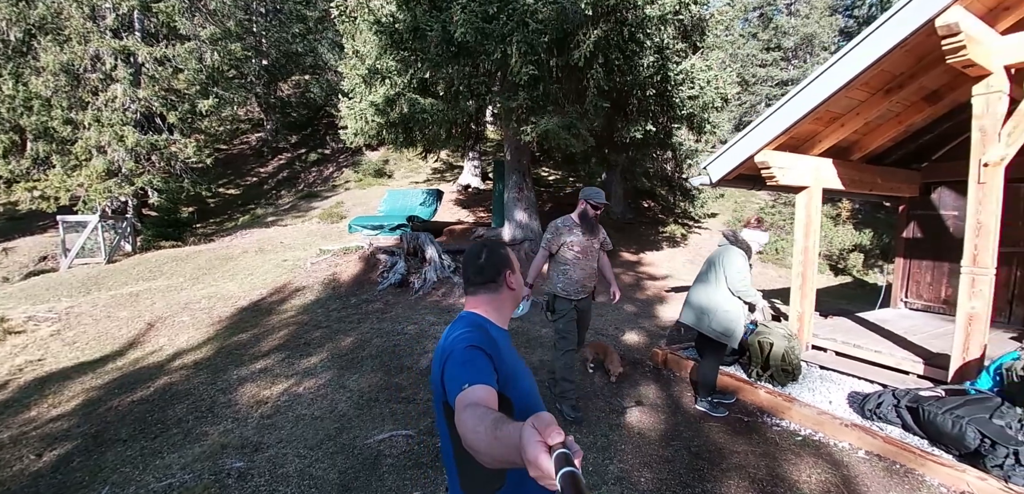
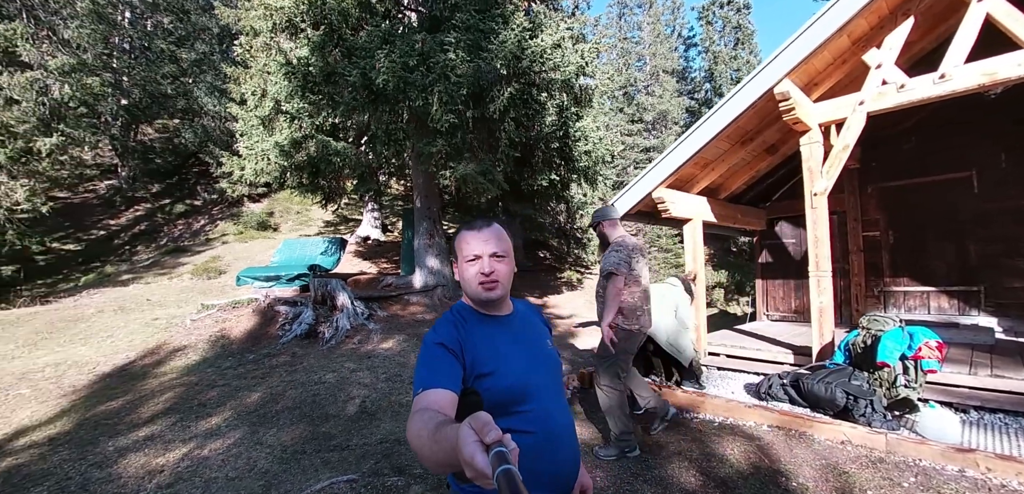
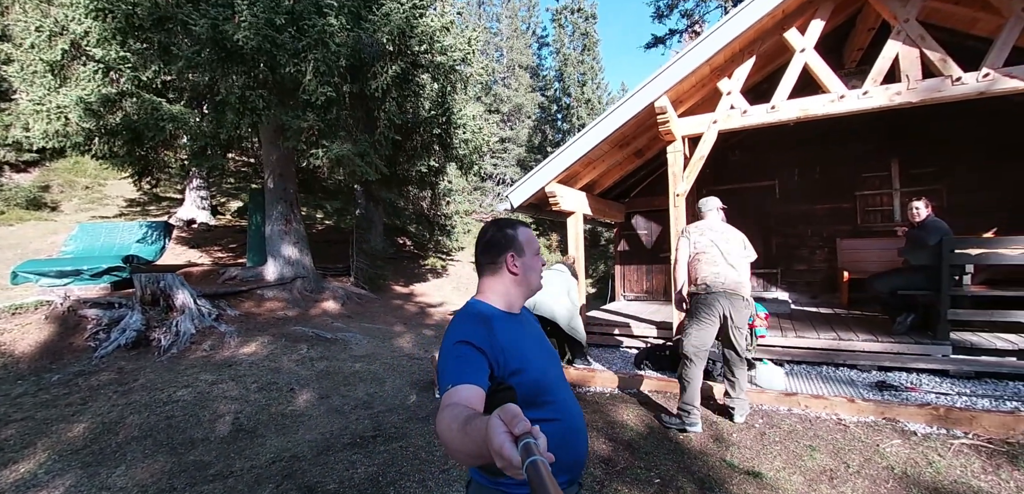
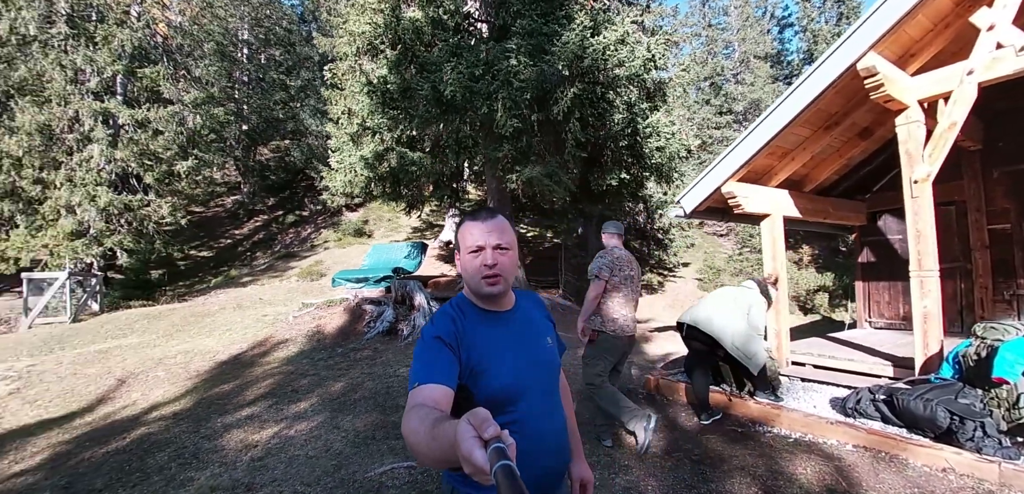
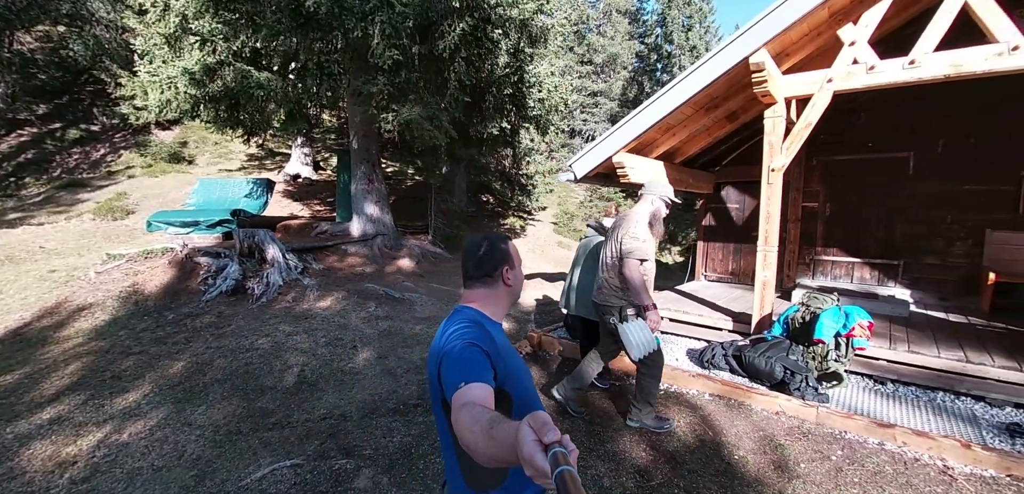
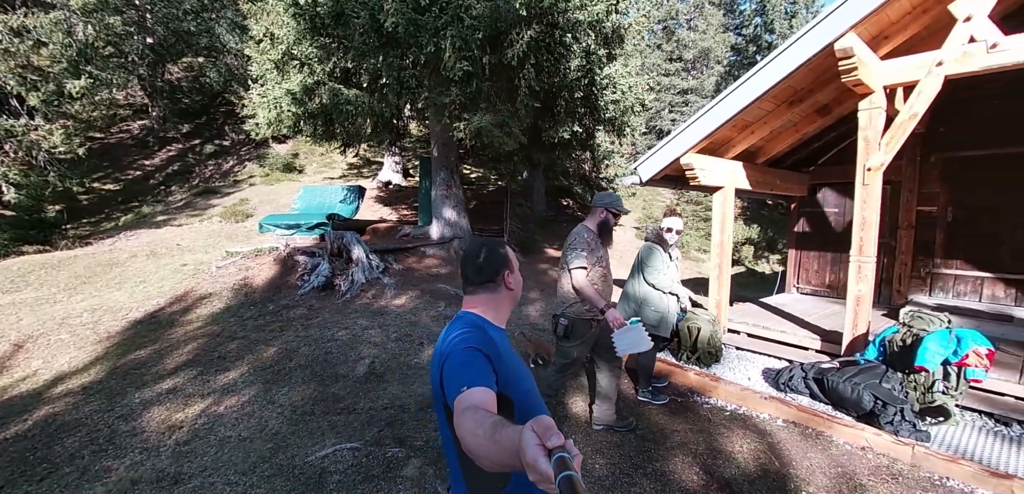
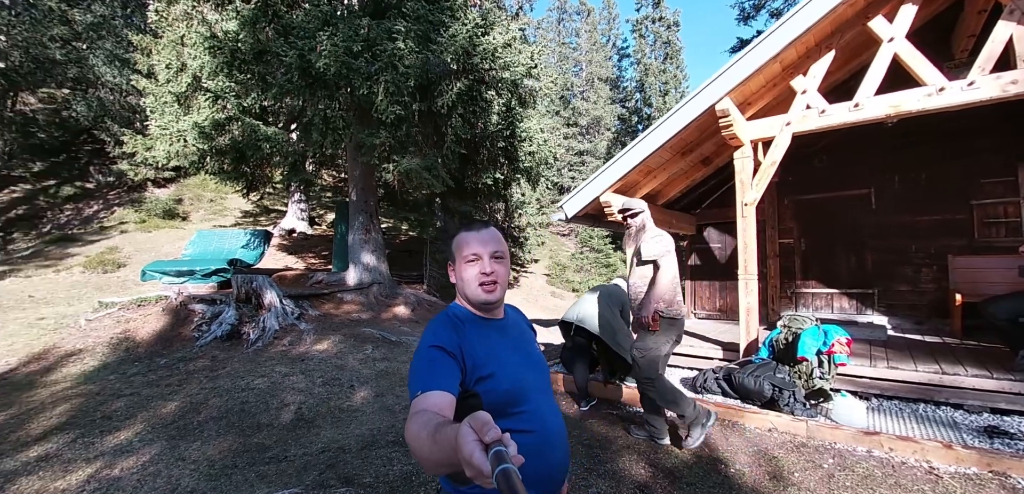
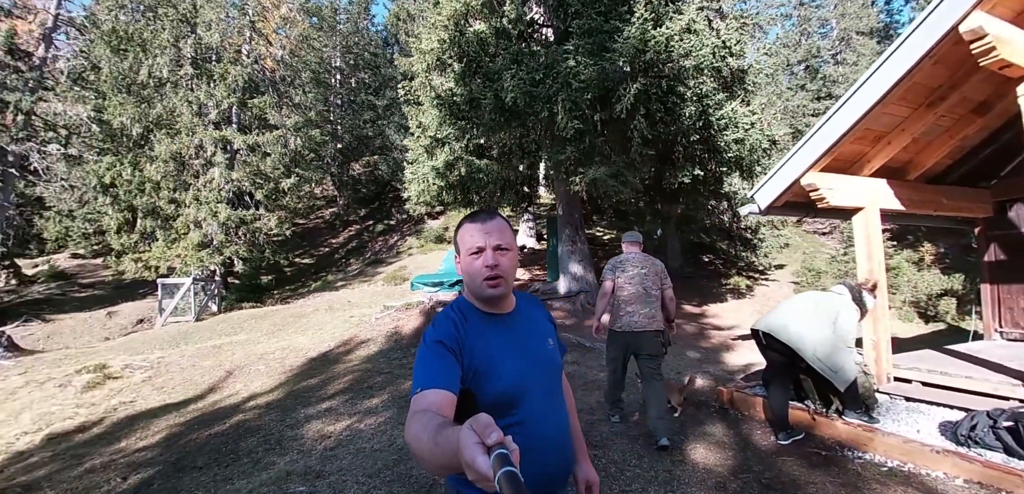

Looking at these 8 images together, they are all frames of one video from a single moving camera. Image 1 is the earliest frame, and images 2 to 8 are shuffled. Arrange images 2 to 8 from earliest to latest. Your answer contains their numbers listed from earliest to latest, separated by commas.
6, 5, 3, 7, 2, 4, 8
